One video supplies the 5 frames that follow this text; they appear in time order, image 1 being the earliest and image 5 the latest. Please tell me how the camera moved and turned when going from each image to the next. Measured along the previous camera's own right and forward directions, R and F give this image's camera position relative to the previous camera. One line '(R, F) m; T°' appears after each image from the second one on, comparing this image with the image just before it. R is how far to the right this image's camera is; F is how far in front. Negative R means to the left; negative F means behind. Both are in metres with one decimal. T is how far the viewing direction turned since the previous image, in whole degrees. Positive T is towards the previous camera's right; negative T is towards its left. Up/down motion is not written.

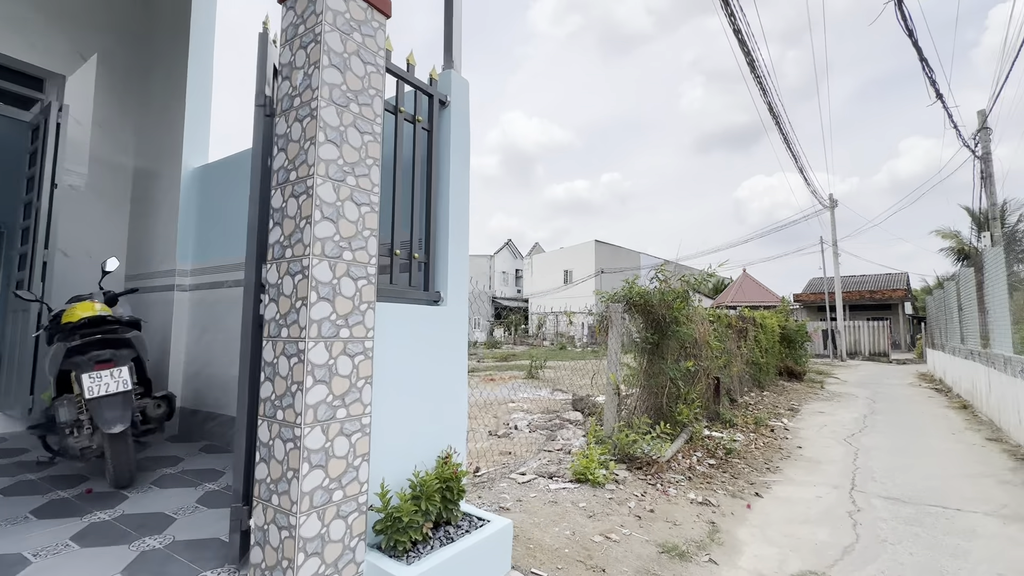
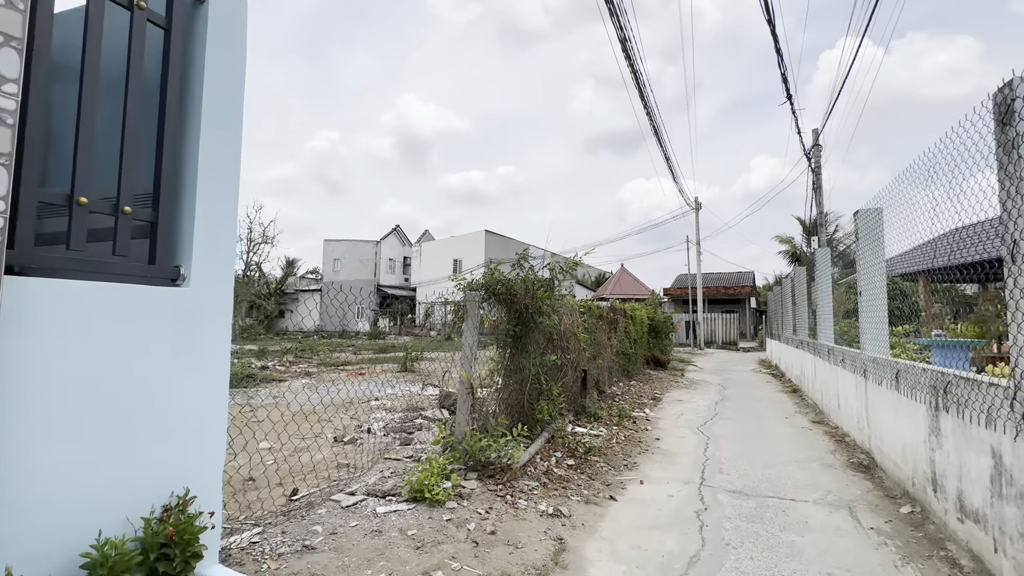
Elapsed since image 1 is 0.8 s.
(+0.4, +0.5) m; +13°
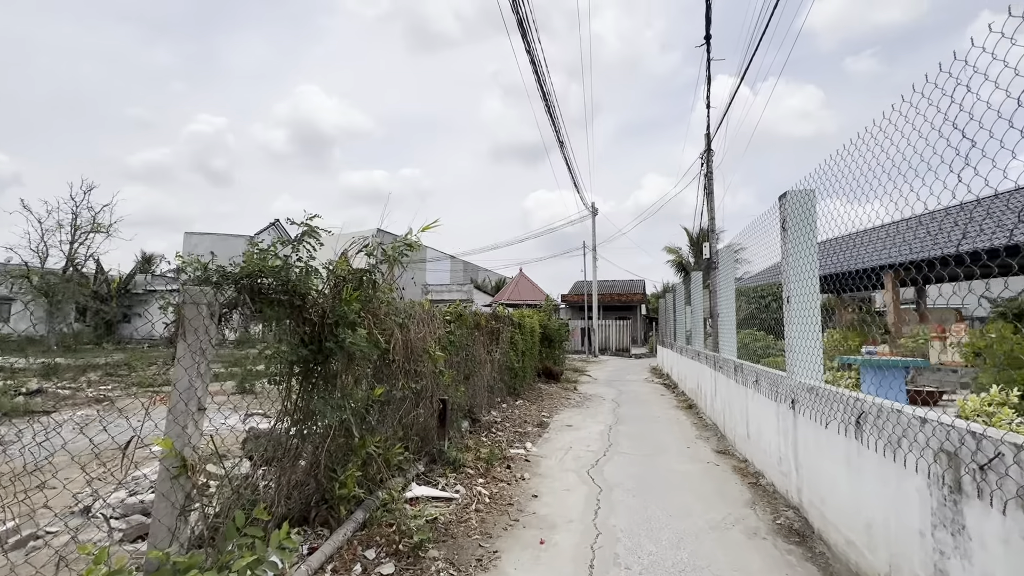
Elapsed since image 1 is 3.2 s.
(+0.6, +1.4) m; +12°
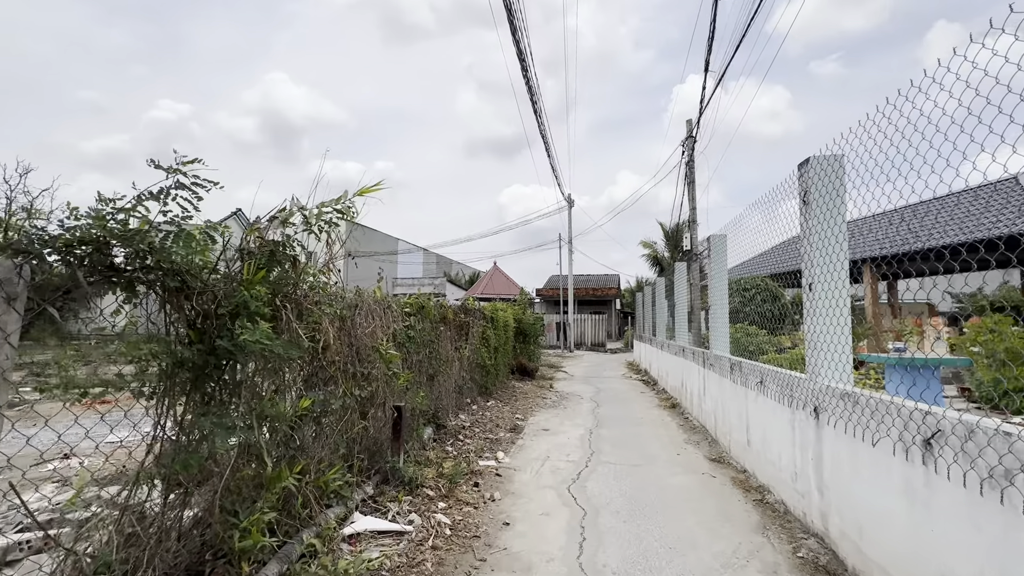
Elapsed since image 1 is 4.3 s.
(0.0, +0.6) m; +3°
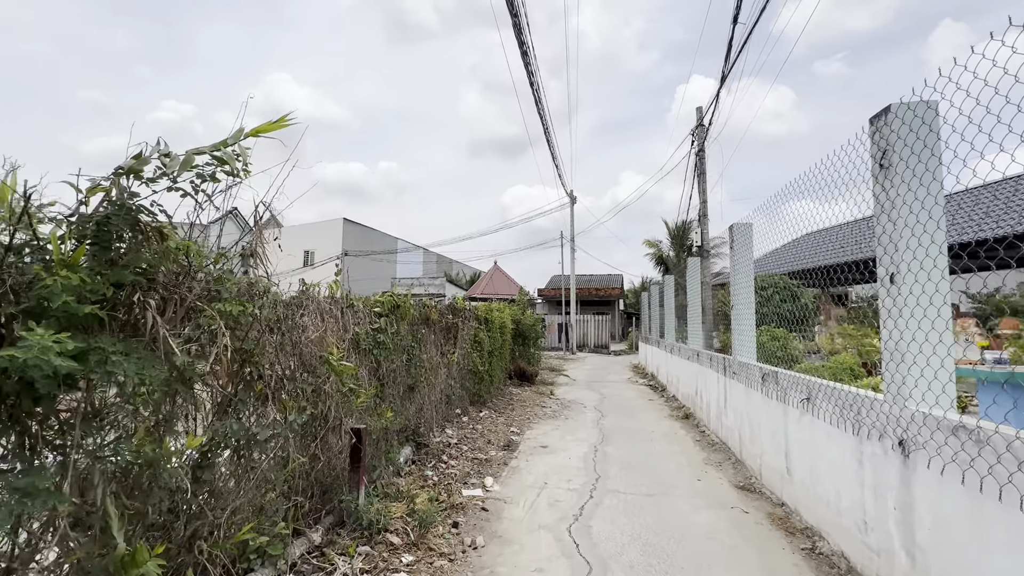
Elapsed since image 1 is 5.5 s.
(+0.1, +0.7) m; 0°
